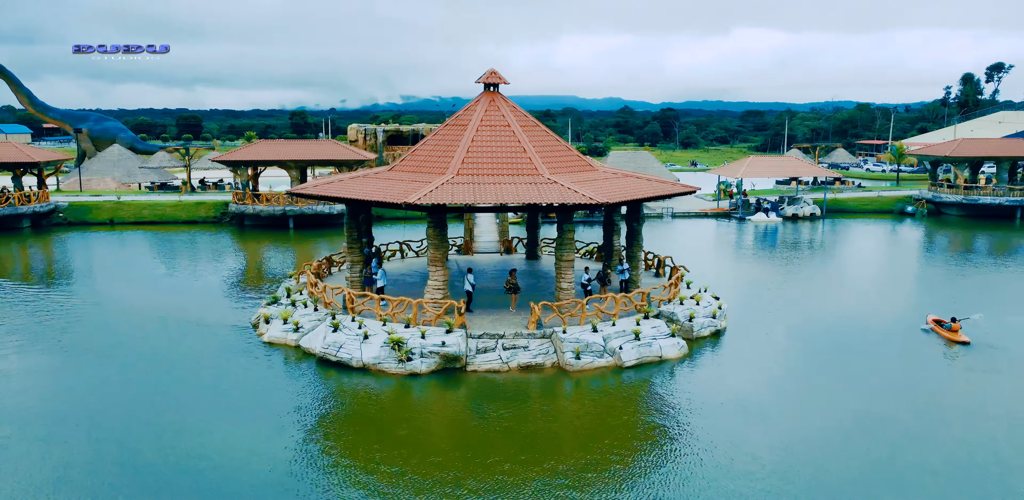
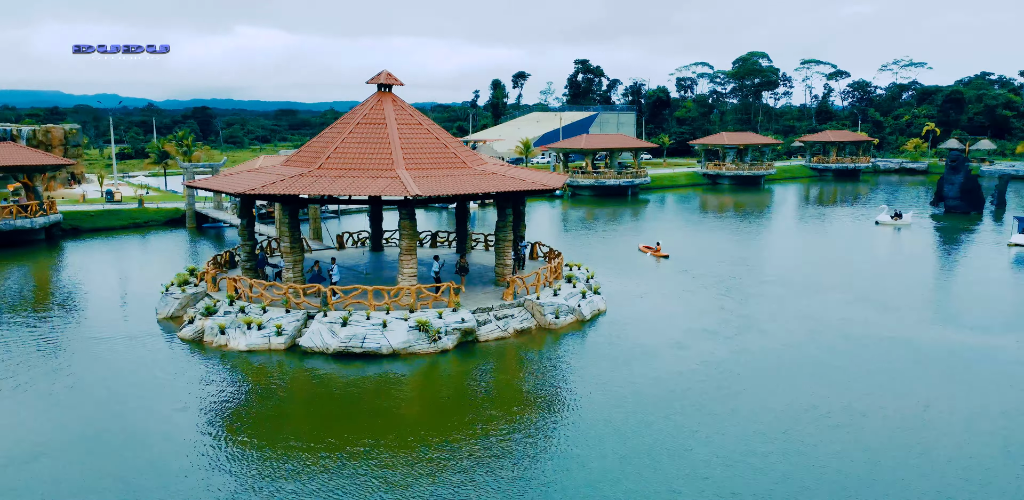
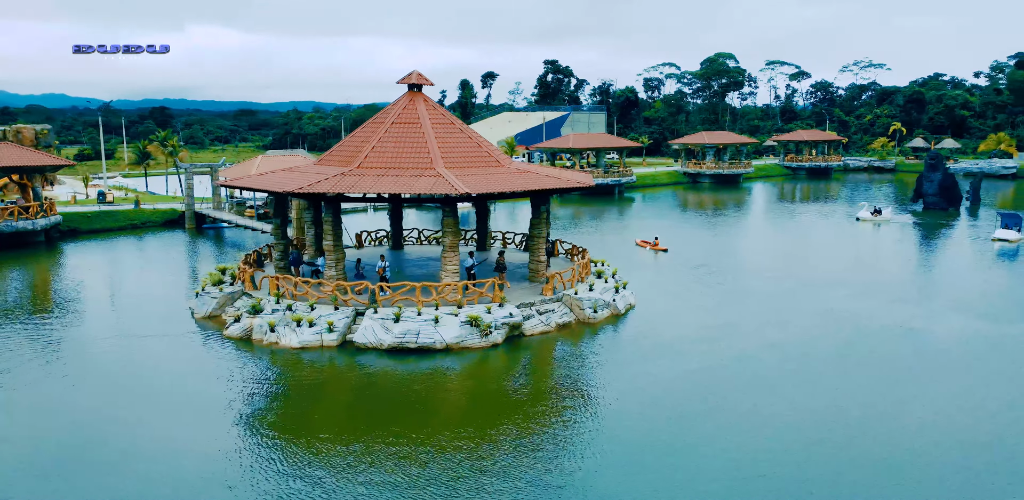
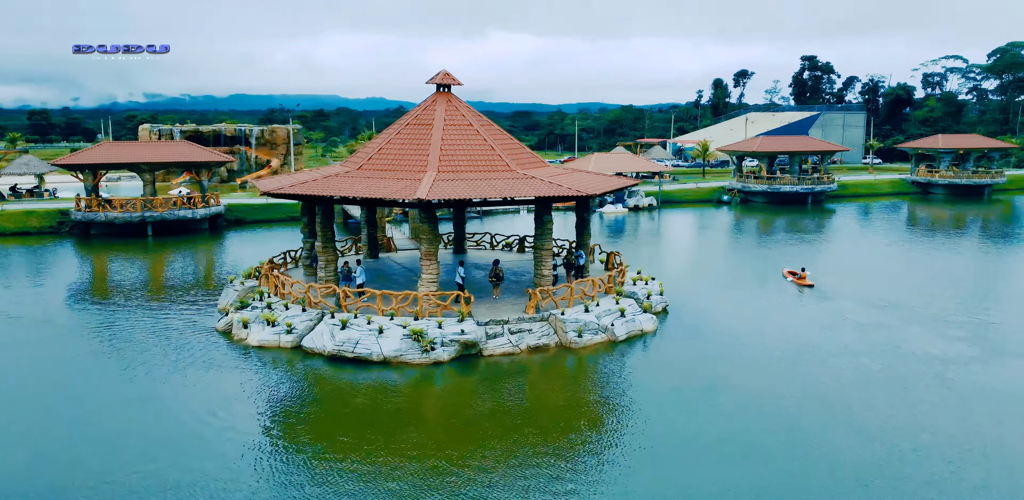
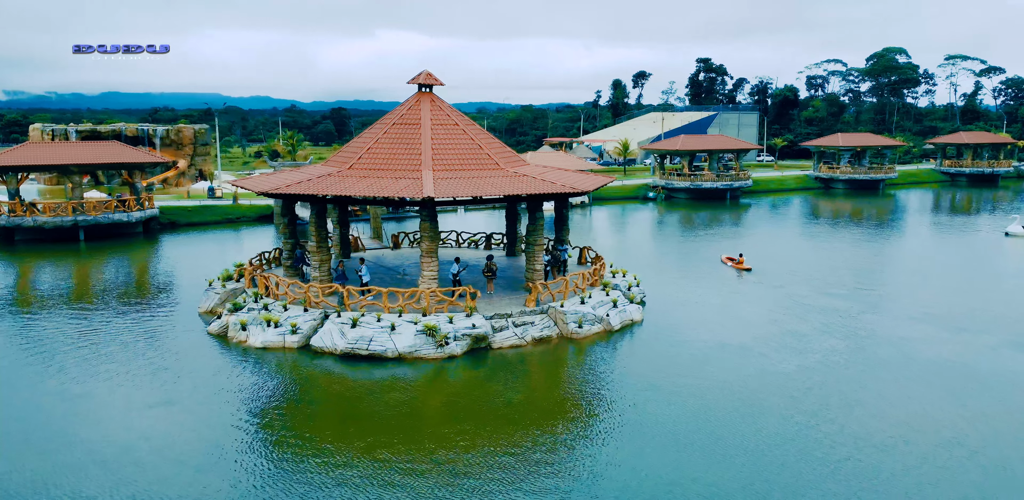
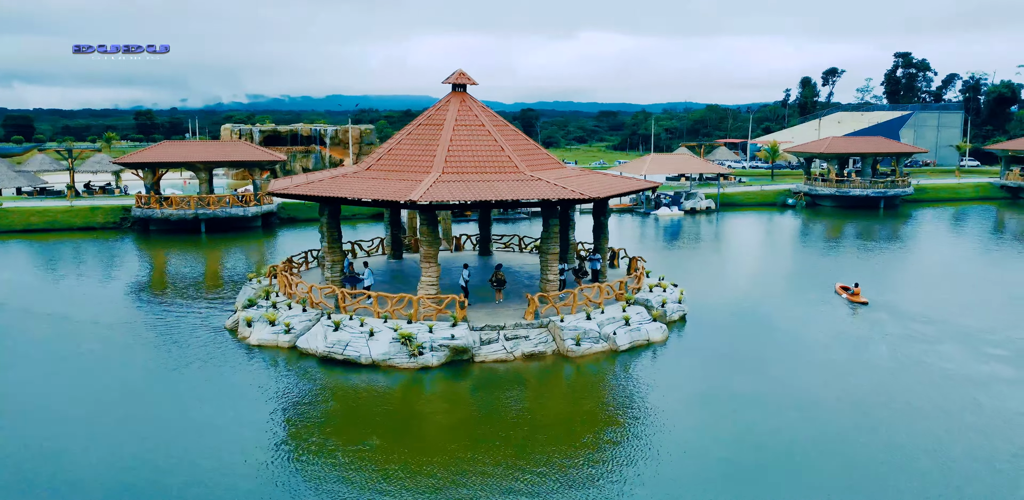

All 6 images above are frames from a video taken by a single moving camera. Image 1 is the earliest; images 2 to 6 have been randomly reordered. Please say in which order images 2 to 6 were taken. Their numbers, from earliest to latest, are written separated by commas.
6, 4, 5, 2, 3
